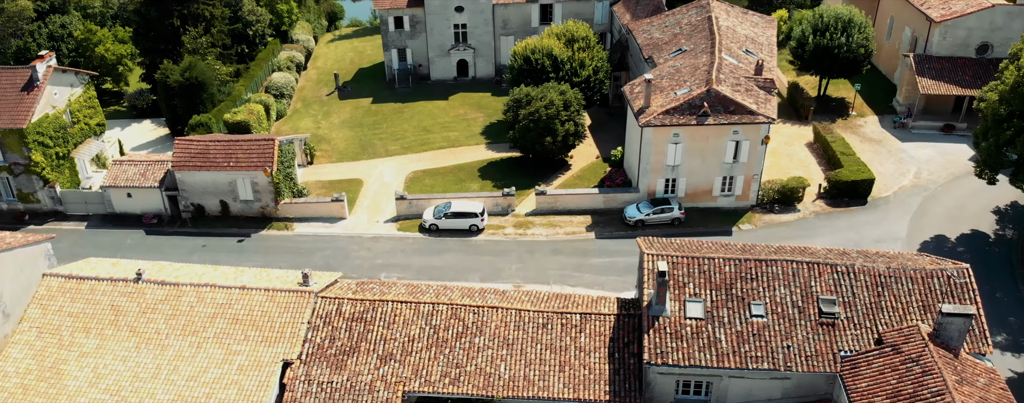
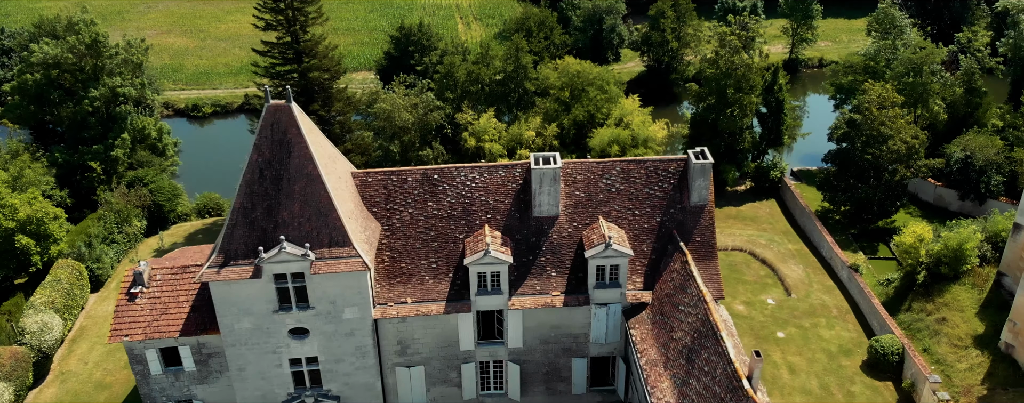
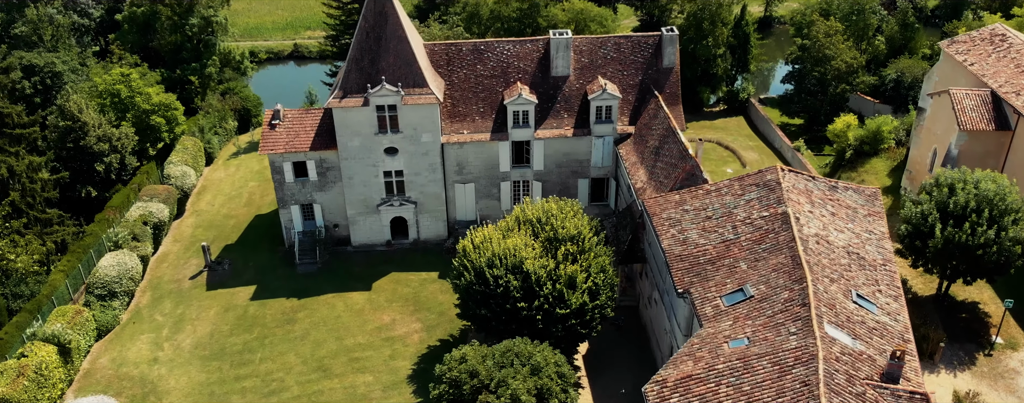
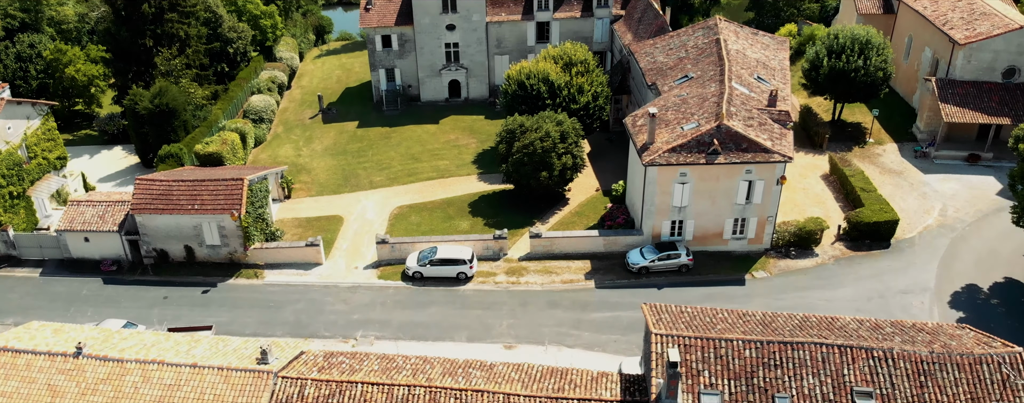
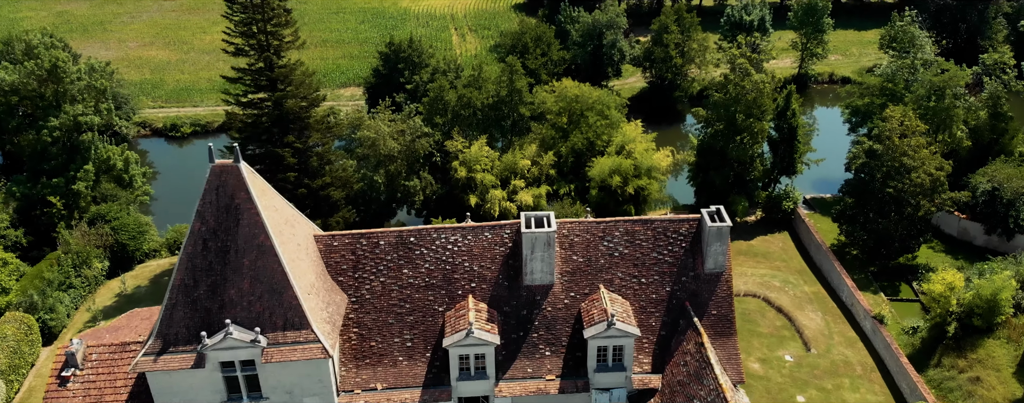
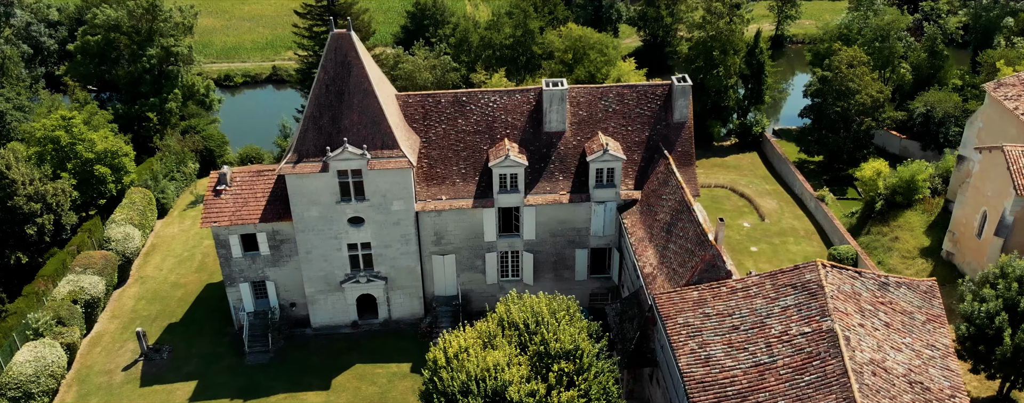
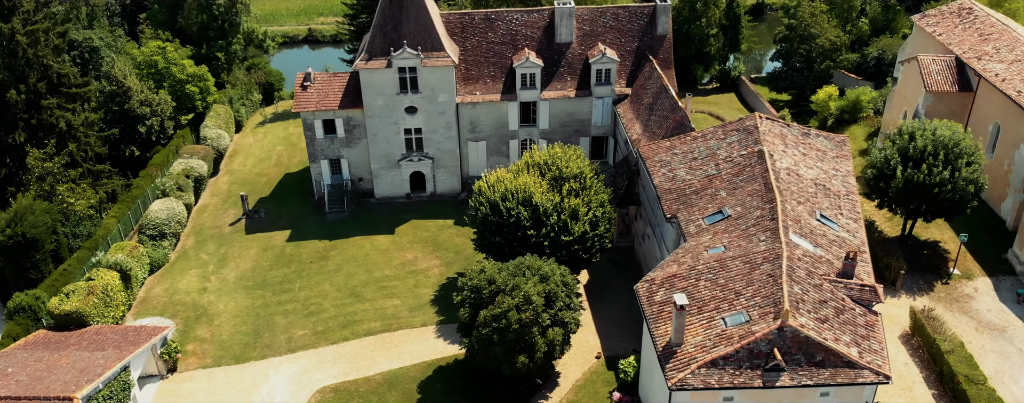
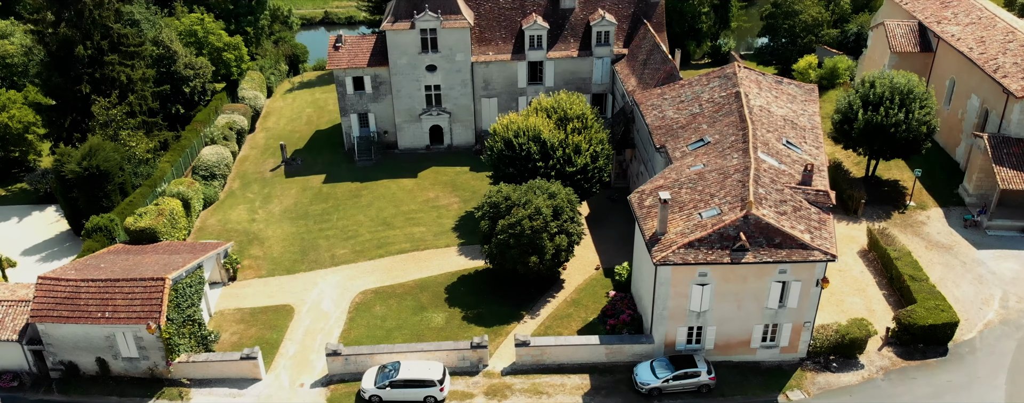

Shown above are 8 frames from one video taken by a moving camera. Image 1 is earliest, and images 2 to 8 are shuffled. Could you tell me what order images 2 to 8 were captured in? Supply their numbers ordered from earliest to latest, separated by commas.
4, 8, 7, 3, 6, 2, 5
